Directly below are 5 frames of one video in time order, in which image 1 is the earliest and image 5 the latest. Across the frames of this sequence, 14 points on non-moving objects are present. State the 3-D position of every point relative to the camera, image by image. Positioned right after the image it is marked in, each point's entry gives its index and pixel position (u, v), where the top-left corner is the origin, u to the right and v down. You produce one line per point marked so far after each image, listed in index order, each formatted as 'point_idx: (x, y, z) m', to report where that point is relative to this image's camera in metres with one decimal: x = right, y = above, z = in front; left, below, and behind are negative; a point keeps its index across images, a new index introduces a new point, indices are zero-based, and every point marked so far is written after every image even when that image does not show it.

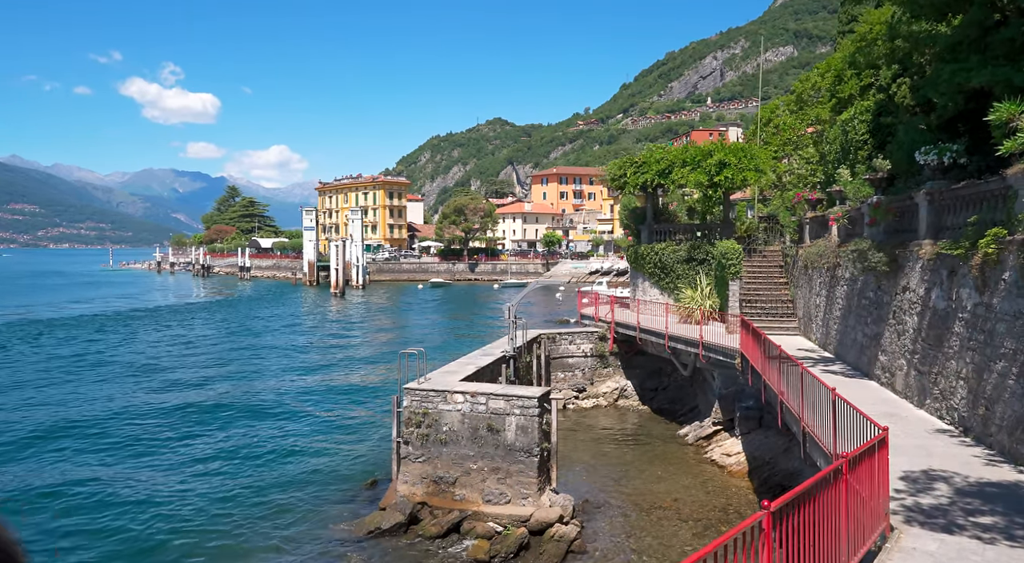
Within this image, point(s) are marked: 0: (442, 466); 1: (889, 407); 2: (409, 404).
0: (-1.5, -3.8, +14.1) m
1: (+6.4, -2.1, +11.5) m
2: (-2.2, -2.6, +14.2) m
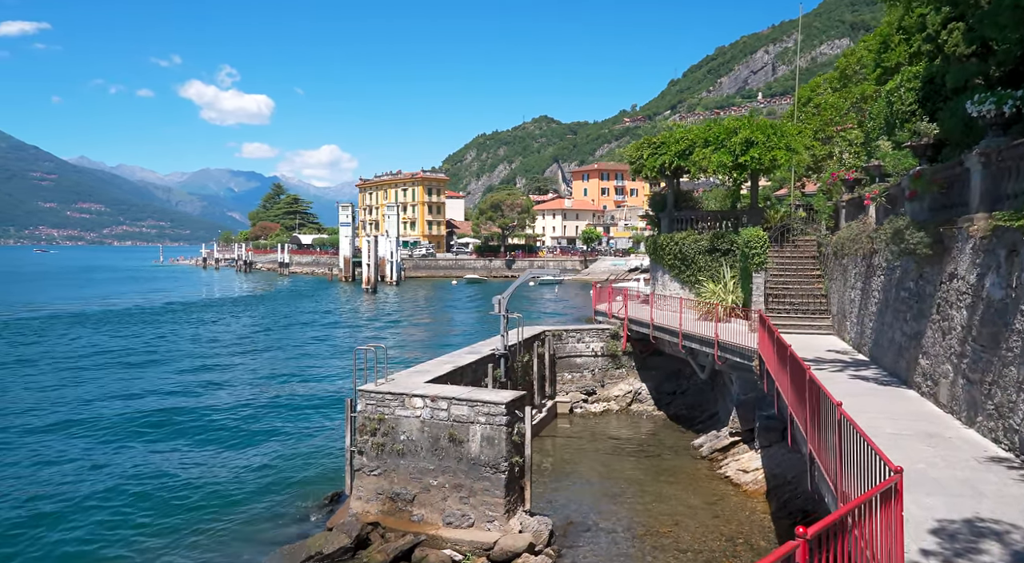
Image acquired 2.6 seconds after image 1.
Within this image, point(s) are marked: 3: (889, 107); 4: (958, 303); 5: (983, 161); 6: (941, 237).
0: (-2.0, -3.6, +12.2) m
1: (+5.6, -1.9, +9.1) m
2: (-2.7, -2.3, +12.4) m
3: (+10.3, +4.8, +18.6) m
4: (+6.2, -0.3, +9.4) m
5: (+6.3, +1.6, +9.1) m
6: (+6.4, +0.7, +10.1) m
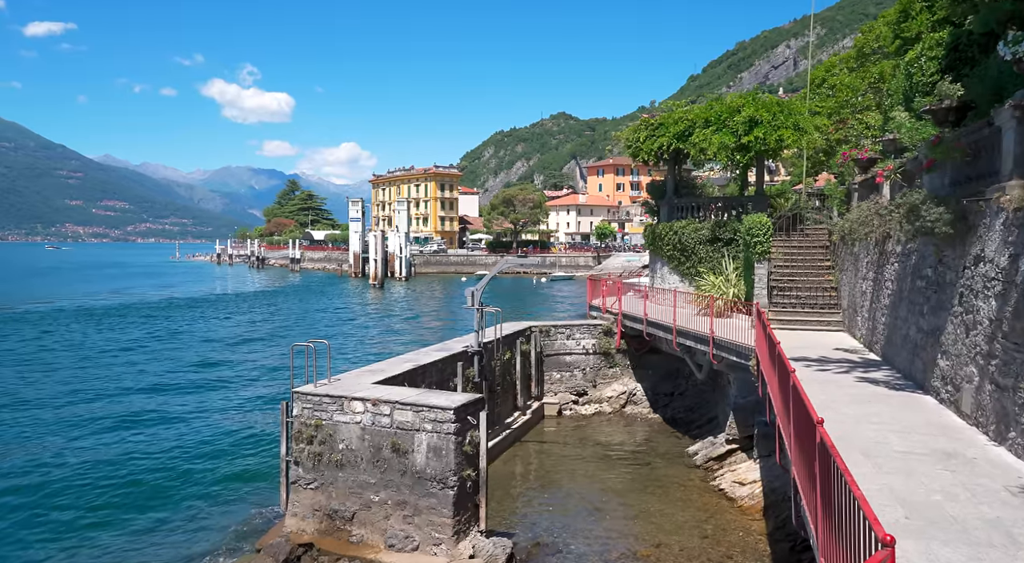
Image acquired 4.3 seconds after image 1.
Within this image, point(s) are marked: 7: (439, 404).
0: (-2.8, -3.4, +10.8) m
1: (+4.8, -1.7, +7.5) m
2: (-3.4, -2.1, +11.0) m
3: (+9.8, +5.0, +16.7) m
4: (+5.4, -0.1, +7.7) m
5: (+5.5, +1.8, +7.4) m
6: (+5.6, +0.9, +8.4) m
7: (-1.1, -1.8, +10.1) m
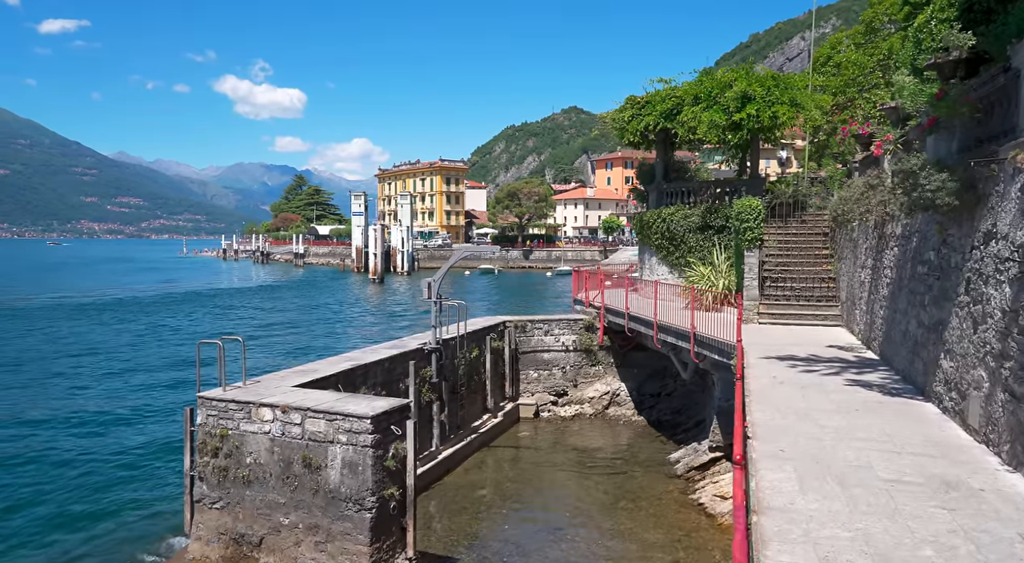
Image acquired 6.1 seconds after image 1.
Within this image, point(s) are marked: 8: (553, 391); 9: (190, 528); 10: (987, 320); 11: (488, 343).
0: (-3.7, -3.2, +9.3) m
1: (+3.8, -1.6, +5.9) m
2: (-4.3, -2.0, +9.6) m
3: (+8.9, +5.2, +15.0) m
4: (+4.4, 0.0, +6.1) m
5: (+4.6, +2.0, +5.8) m
6: (+4.7, +1.0, +6.8) m
7: (-2.0, -1.7, +8.6) m
8: (+1.2, -3.1, +19.3) m
9: (-4.6, -3.5, +9.7) m
10: (+4.4, -0.4, +6.3) m
11: (-0.6, -1.6, +17.3) m
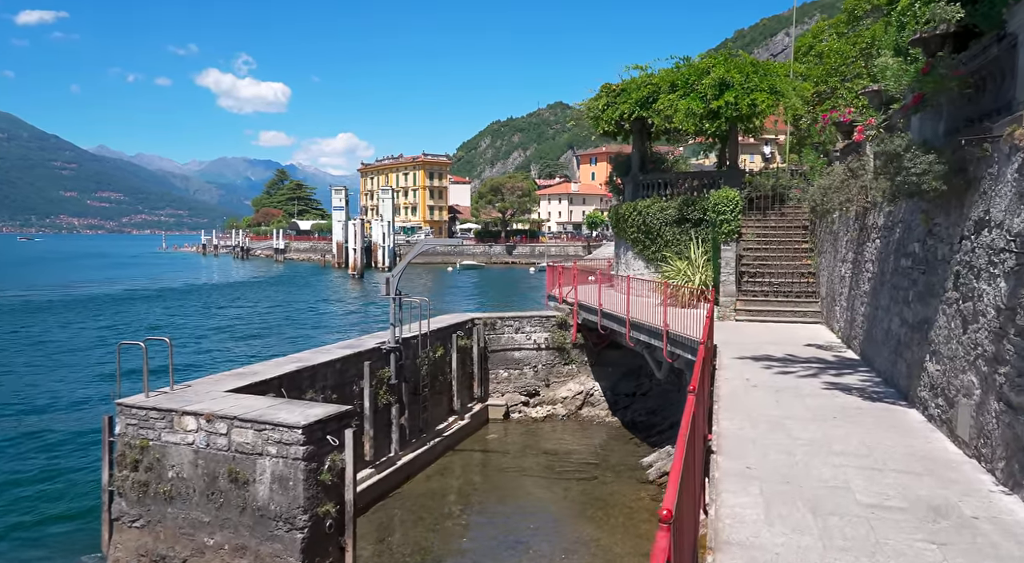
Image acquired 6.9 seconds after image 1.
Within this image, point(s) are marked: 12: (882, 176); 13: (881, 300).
0: (-4.3, -3.2, +8.5) m
1: (+3.3, -1.5, +5.2) m
2: (-5.0, -1.9, +8.7) m
3: (+8.2, +5.3, +14.4) m
4: (+3.8, +0.1, +5.4) m
5: (+4.0, +2.0, +5.1) m
6: (+4.1, +1.1, +6.1) m
7: (-2.6, -1.6, +7.8) m
8: (+0.3, -3.0, +18.5) m
9: (-5.2, -3.4, +8.8) m
10: (+3.9, -0.3, +5.6) m
11: (-1.4, -1.4, +16.5) m
12: (+4.4, +1.2, +8.1) m
13: (+4.7, -0.2, +8.7) m
